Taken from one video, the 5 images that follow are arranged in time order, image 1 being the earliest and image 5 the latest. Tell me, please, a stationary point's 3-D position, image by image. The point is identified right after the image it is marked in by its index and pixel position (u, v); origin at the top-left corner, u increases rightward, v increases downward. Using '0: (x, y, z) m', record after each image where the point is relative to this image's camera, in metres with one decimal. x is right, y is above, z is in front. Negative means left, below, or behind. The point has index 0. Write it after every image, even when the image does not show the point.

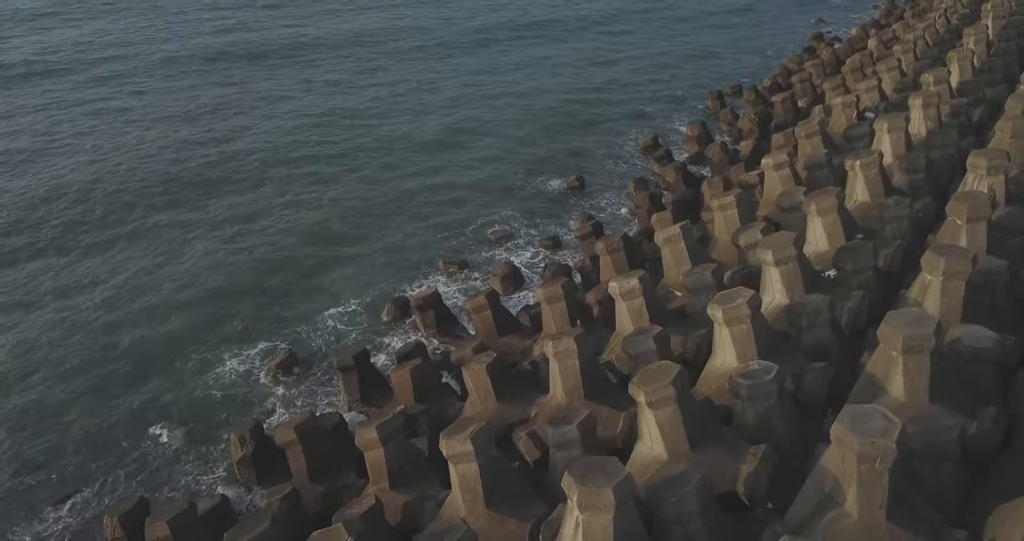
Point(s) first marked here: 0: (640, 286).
0: (+1.7, -0.2, +10.4) m
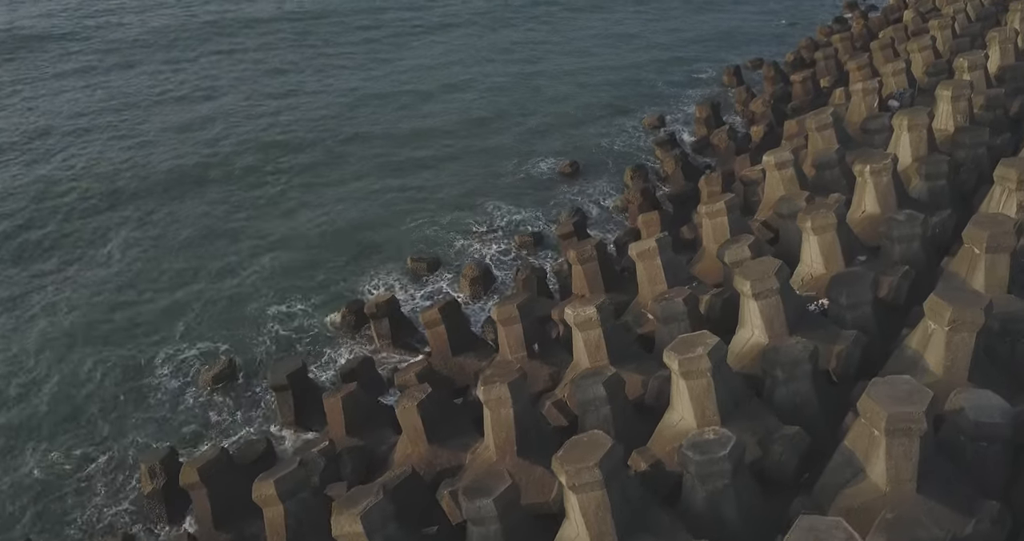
0: (+1.0, -0.5, +9.0) m
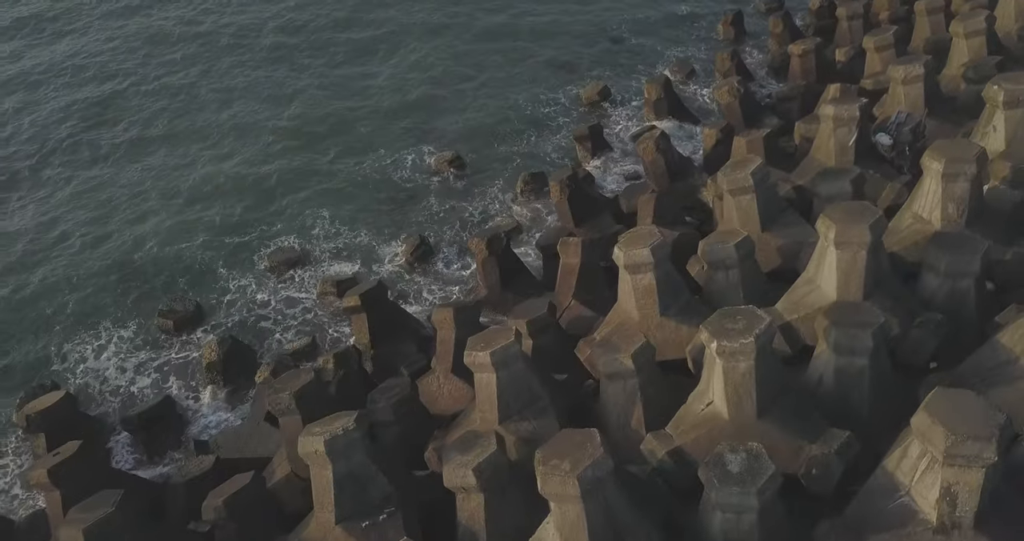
0: (-2.6, -2.4, +5.2) m
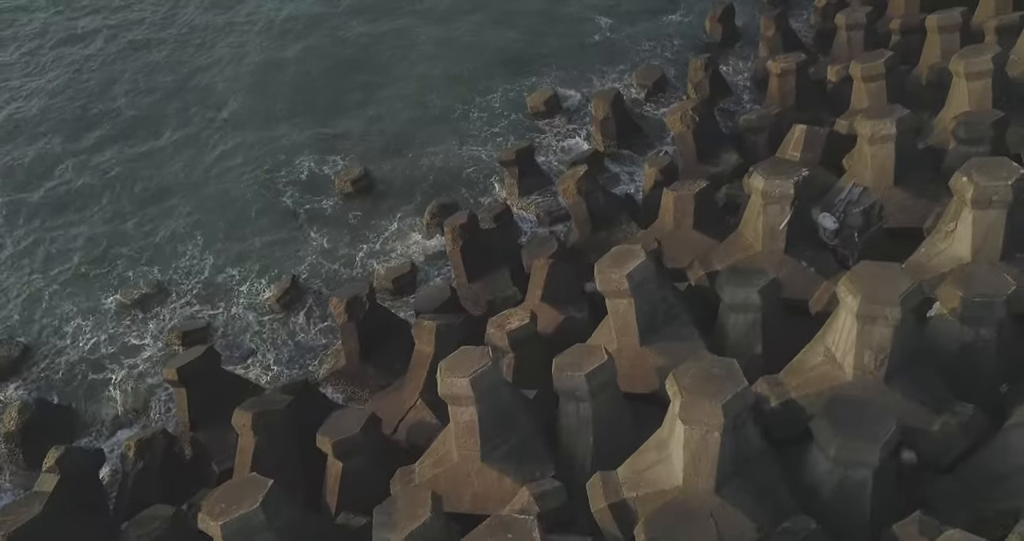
0: (-4.7, -3.4, +4.0) m
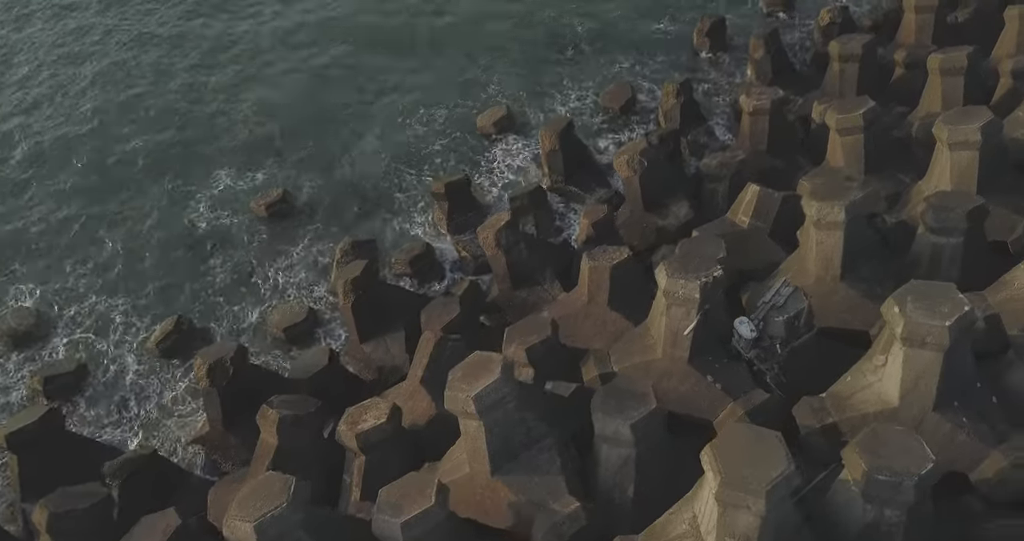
0: (-6.3, -4.0, +3.4) m
